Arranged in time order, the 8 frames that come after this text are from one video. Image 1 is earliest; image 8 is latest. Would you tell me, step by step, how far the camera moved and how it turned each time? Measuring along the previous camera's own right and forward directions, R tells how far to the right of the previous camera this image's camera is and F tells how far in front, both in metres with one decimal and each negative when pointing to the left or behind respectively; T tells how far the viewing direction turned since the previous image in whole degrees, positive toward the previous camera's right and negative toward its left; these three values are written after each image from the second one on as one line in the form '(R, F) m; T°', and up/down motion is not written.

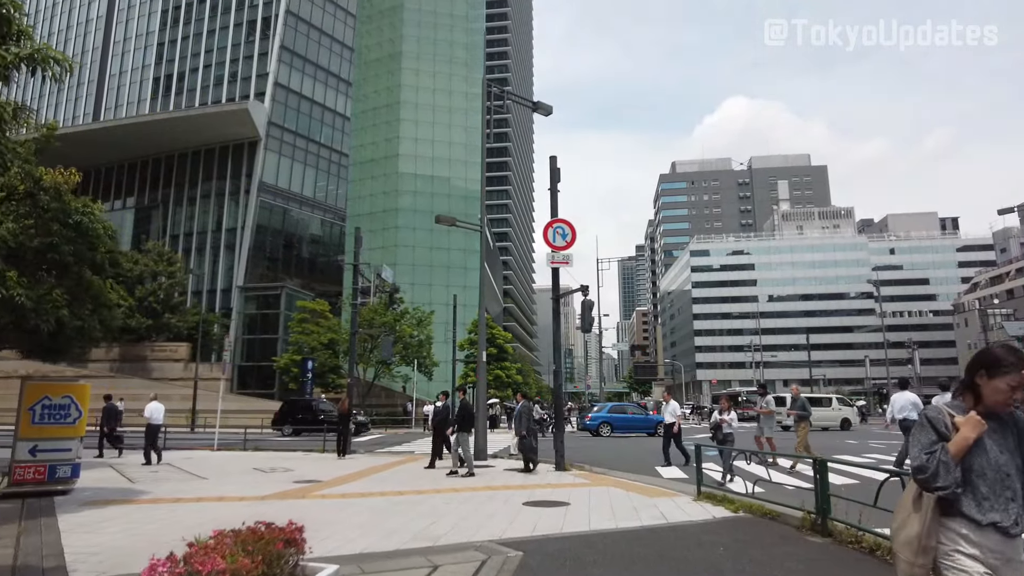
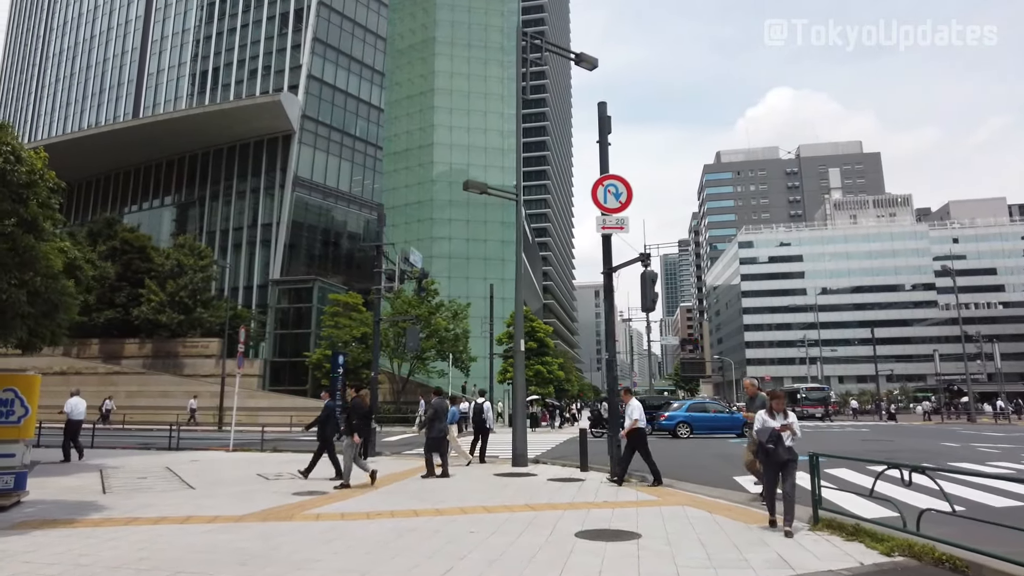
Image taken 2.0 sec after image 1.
(-0.1, +2.3) m; -3°
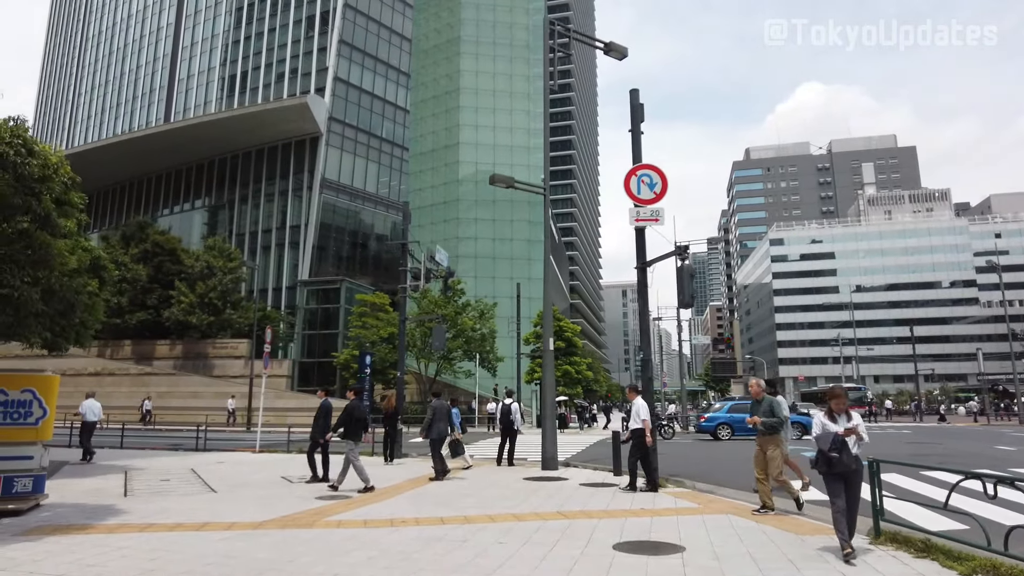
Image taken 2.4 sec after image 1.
(0.0, +0.4) m; -2°
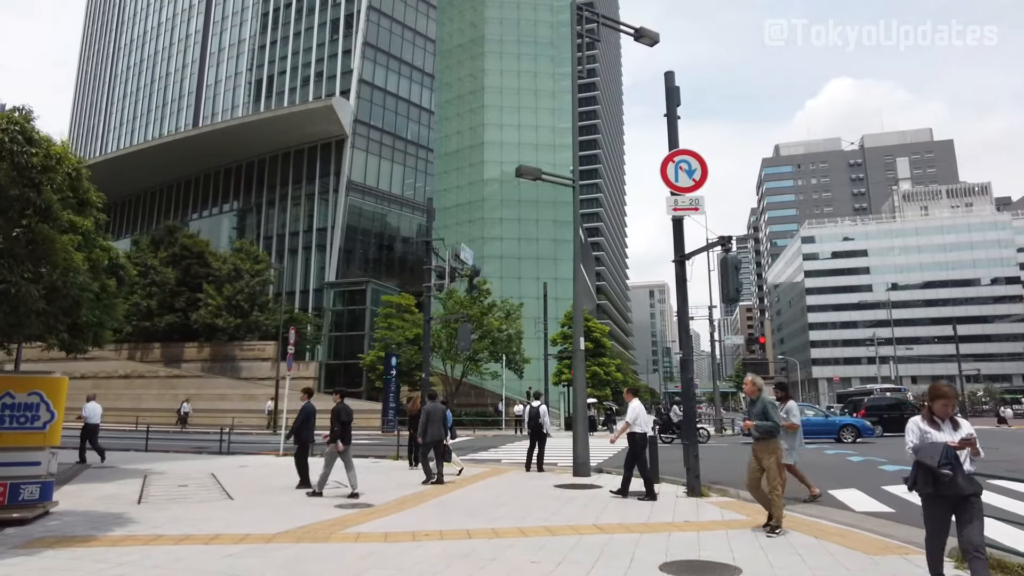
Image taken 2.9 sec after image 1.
(-0.1, +0.6) m; -2°
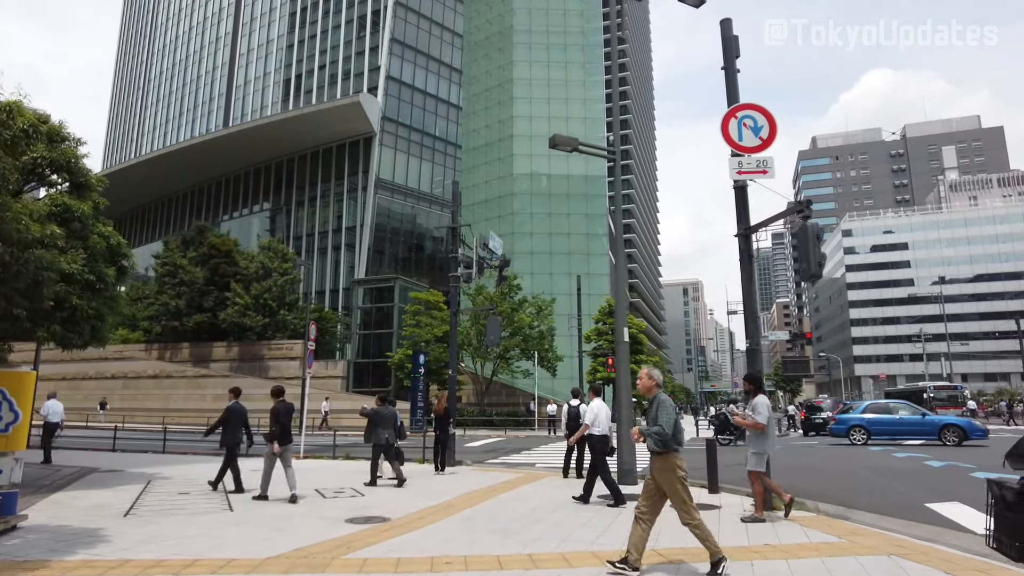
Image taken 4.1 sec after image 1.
(-0.1, +1.3) m; -3°
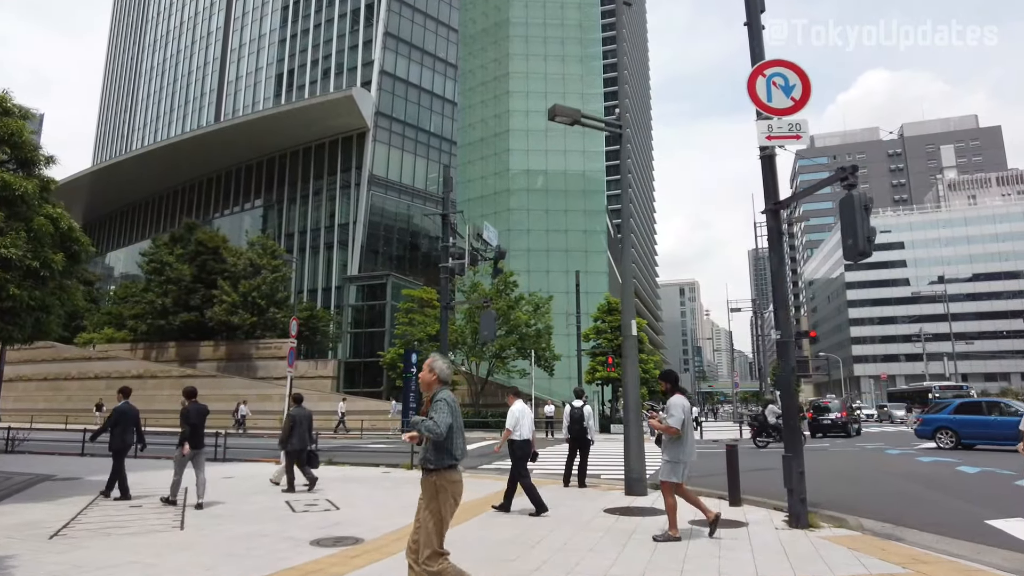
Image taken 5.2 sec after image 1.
(0.0, +1.1) m; 0°
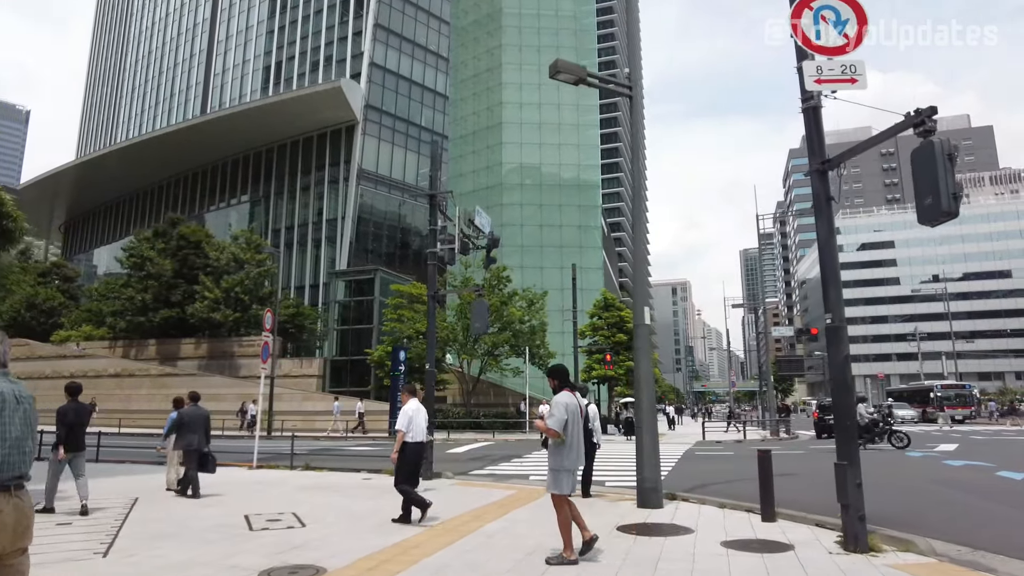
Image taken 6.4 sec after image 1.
(0.0, +1.3) m; +1°
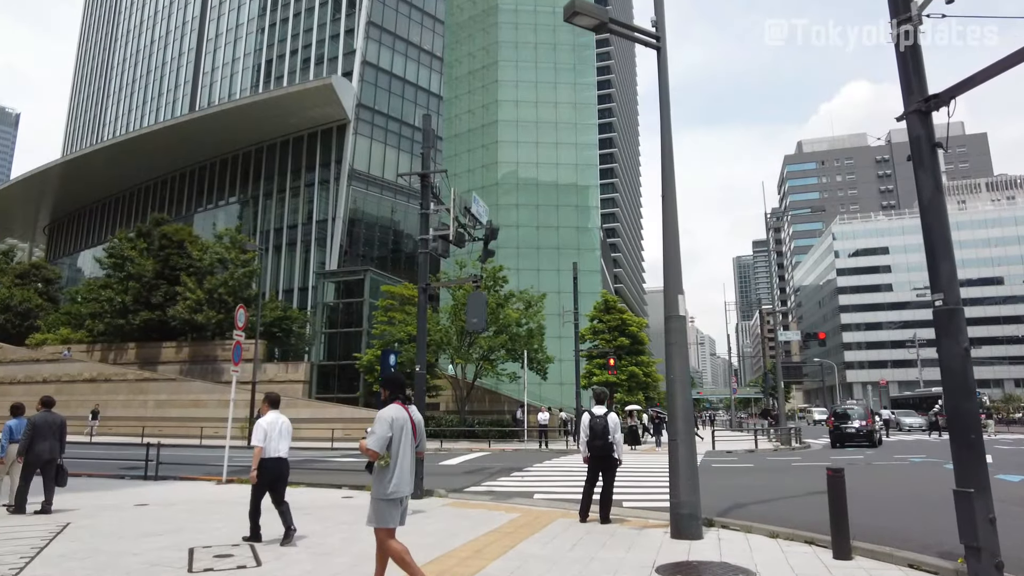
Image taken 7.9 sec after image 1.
(-0.2, +1.5) m; +1°
